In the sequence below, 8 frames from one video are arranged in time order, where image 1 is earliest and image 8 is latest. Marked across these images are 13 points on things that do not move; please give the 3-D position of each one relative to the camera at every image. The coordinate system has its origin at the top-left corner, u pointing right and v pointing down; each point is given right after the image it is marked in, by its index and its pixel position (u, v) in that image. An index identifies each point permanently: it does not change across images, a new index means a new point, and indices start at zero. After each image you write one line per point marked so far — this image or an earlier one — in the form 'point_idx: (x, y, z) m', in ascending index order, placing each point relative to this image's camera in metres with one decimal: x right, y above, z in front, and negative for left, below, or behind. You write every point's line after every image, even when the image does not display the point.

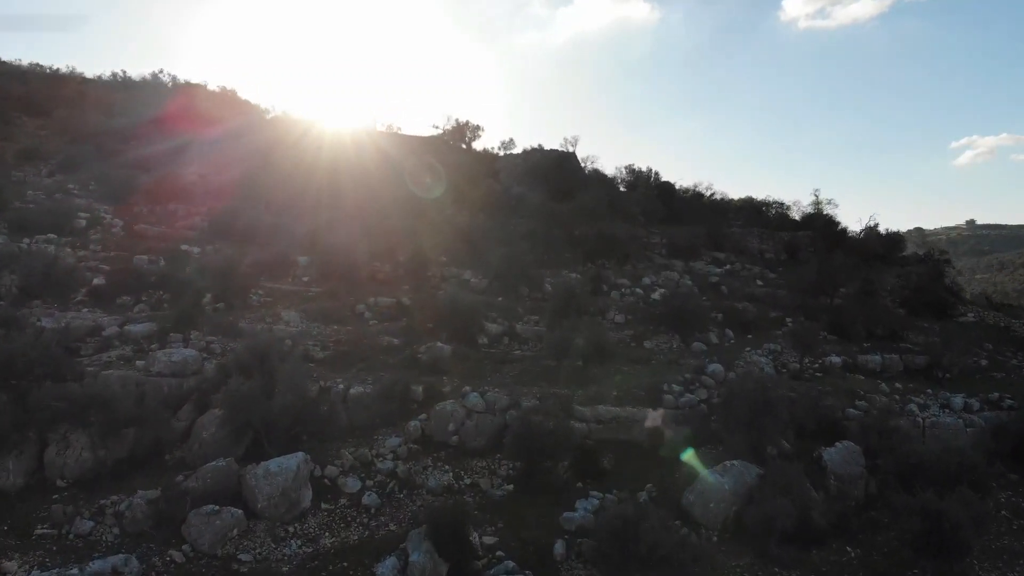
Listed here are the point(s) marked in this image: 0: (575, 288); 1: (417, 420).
0: (+1.6, 0.0, +18.1) m
1: (-1.5, -2.1, +11.6) m
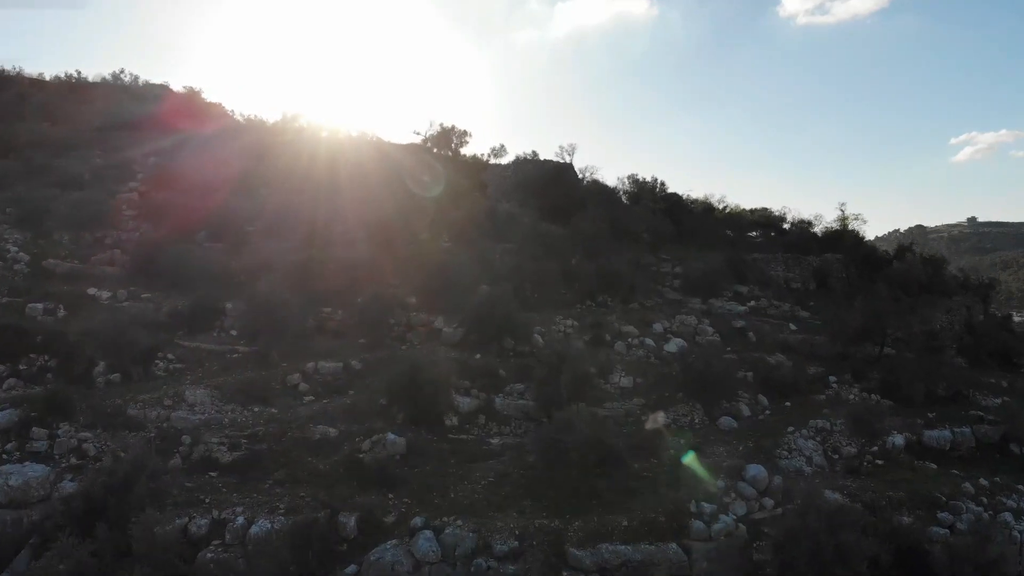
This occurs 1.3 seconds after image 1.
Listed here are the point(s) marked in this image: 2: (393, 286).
0: (+1.2, -1.1, +14.7) m
1: (-1.9, -3.2, +8.2) m
2: (-2.8, +0.2, +16.5) m
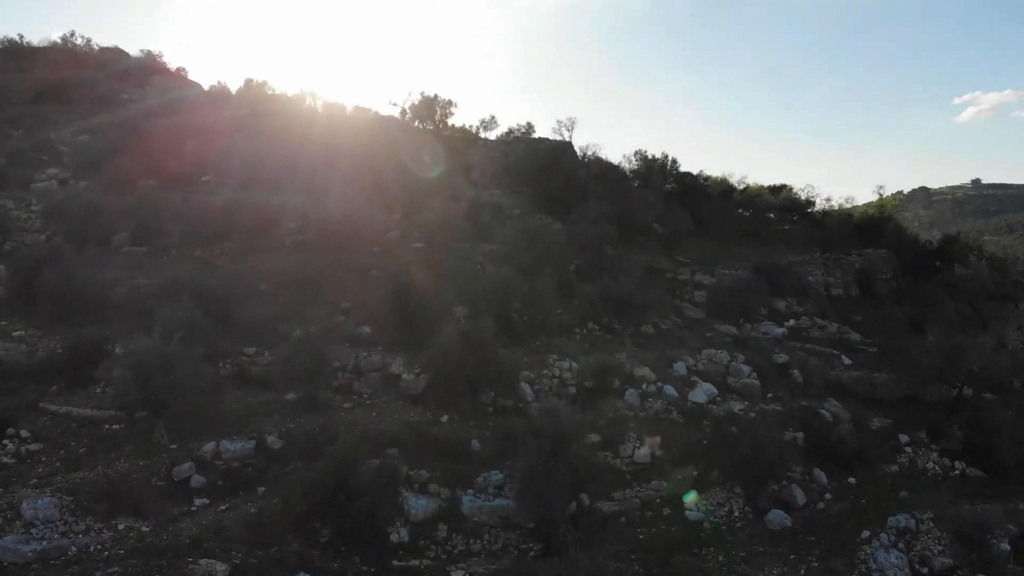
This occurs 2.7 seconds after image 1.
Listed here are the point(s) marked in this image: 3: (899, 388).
0: (+0.9, -1.7, +11.3) m
1: (-2.2, -4.1, +4.9) m
2: (-3.1, -0.3, +13.1) m
3: (+7.0, -1.8, +13.1) m
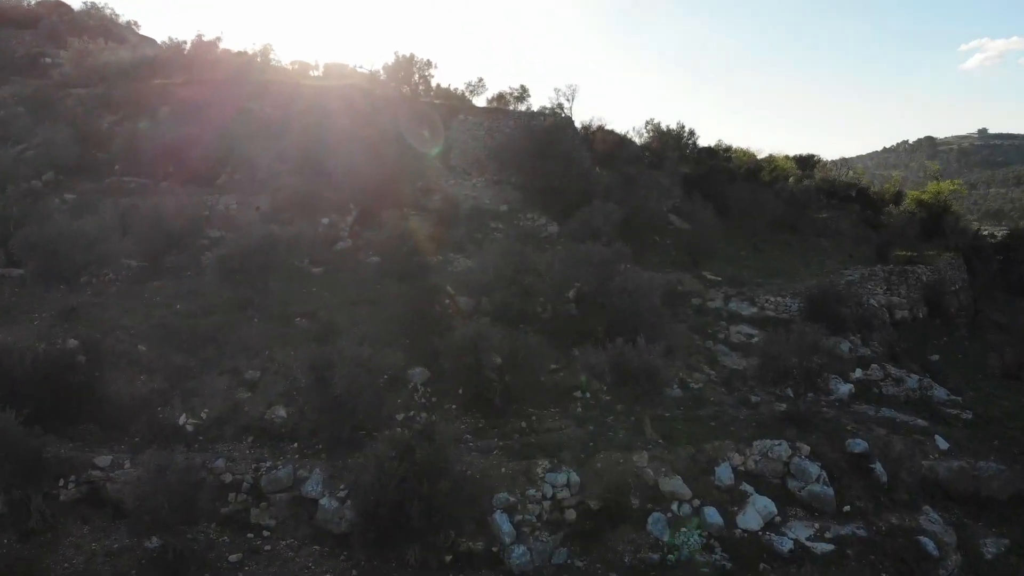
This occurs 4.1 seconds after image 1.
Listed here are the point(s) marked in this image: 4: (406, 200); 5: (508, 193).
0: (+0.5, -2.6, +7.8) m
1: (-2.5, -5.5, +1.6) m
2: (-3.4, -1.1, +9.5) m
3: (+6.7, -2.6, +9.6) m
4: (-2.3, +2.0, +15.9) m
5: (-0.1, +2.3, +16.9) m
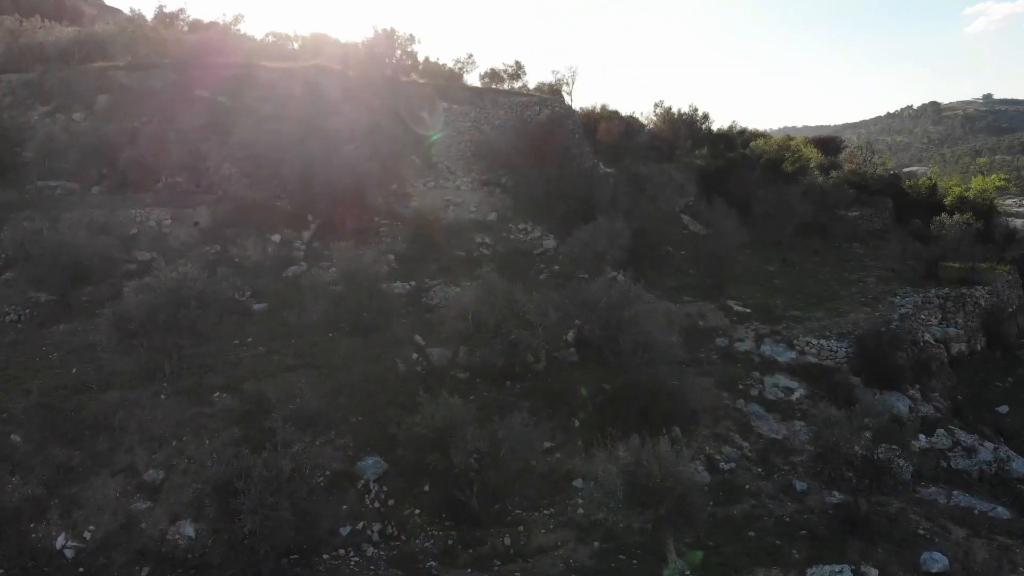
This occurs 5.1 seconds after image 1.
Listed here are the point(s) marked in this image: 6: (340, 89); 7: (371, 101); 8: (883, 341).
0: (+0.3, -3.4, +5.7) m
1: (-2.7, -6.6, -0.4) m
2: (-3.6, -1.9, +7.3) m
3: (+6.5, -3.3, +7.5) m
4: (-2.5, +1.5, +13.6) m
5: (-0.3, +1.9, +14.5) m
6: (-4.1, +4.7, +17.2) m
7: (-3.4, +4.4, +17.2) m
8: (+5.4, -0.8, +10.5) m
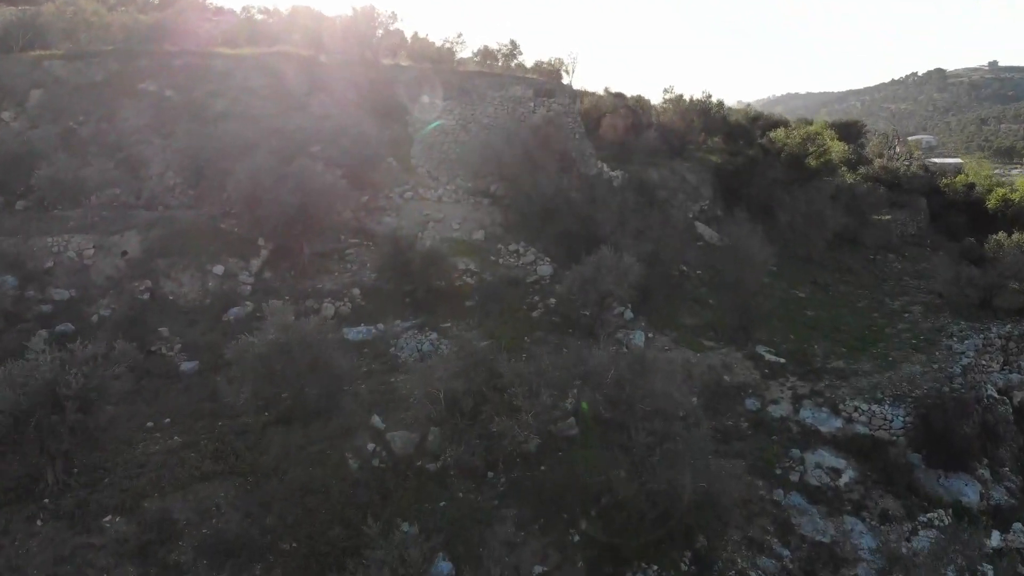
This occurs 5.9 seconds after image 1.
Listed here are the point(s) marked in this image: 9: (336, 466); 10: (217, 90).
0: (+0.2, -4.3, +4.0) m
1: (-2.9, -7.7, -2.0) m
2: (-3.8, -2.7, +5.5) m
3: (+6.3, -4.1, +5.7) m
4: (-2.7, +1.0, +11.7) m
5: (-0.4, +1.4, +12.5) m
6: (-4.3, +4.3, +15.1) m
7: (-3.5, +4.0, +15.2) m
8: (+5.2, -1.4, +8.7) m
9: (-1.7, -1.7, +7.0) m
10: (-5.8, +3.9, +14.3) m
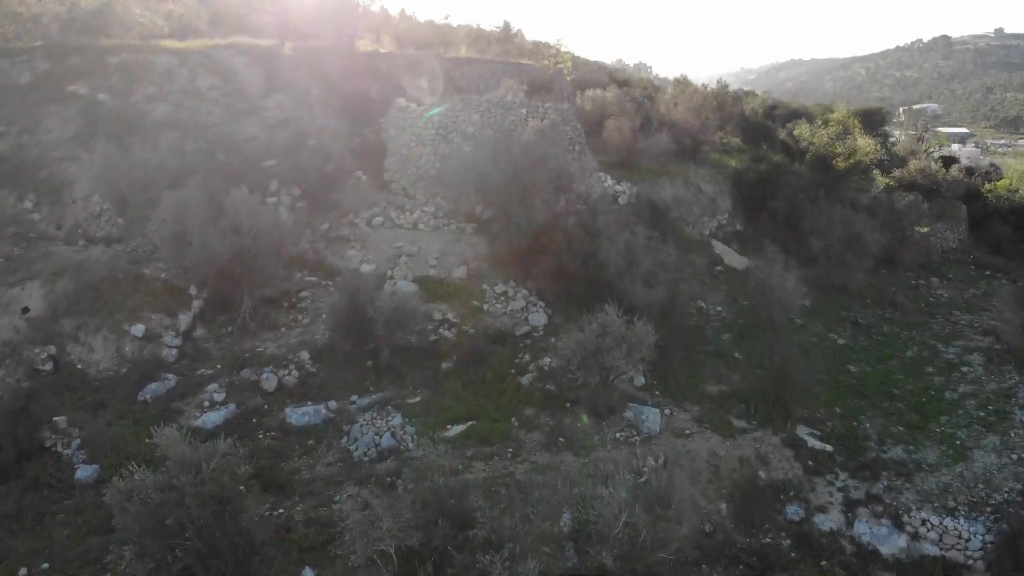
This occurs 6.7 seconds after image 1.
0: (0.0, -5.3, +2.3) m
1: (-3.1, -8.9, -3.4) m
2: (-4.0, -3.6, +3.8) m
3: (+6.1, -5.1, +4.1) m
4: (-2.9, +0.3, +9.8) m
5: (-0.6, +0.7, +10.7) m
6: (-4.5, +3.8, +13.1) m
7: (-3.7, +3.4, +13.2) m
8: (+5.0, -2.2, +6.9) m
9: (-1.8, -2.6, +5.2) m
10: (-6.0, +3.3, +12.3) m
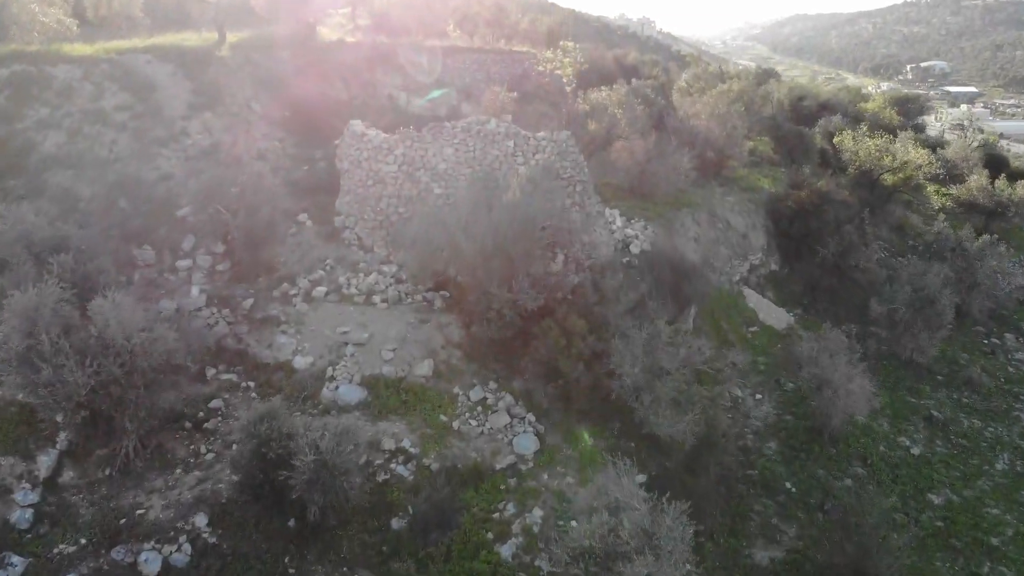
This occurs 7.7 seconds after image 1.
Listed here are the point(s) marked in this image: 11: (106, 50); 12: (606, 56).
0: (-0.2, -6.8, +0.3) m
1: (-3.3, -10.7, -5.3) m
2: (-4.2, -5.0, +1.7) m
3: (+5.9, -6.5, +2.0) m
4: (-3.1, -0.8, +7.5) m
5: (-0.8, -0.3, +8.3) m
6: (-4.7, +2.8, +10.6) m
7: (-3.9, +2.5, +10.7) m
8: (+4.8, -3.5, +4.7) m
9: (-2.1, -4.0, +3.1) m
10: (-6.2, +2.3, +9.8) m
11: (-6.1, +3.6, +11.0) m
12: (+2.3, +5.4, +17.1) m
